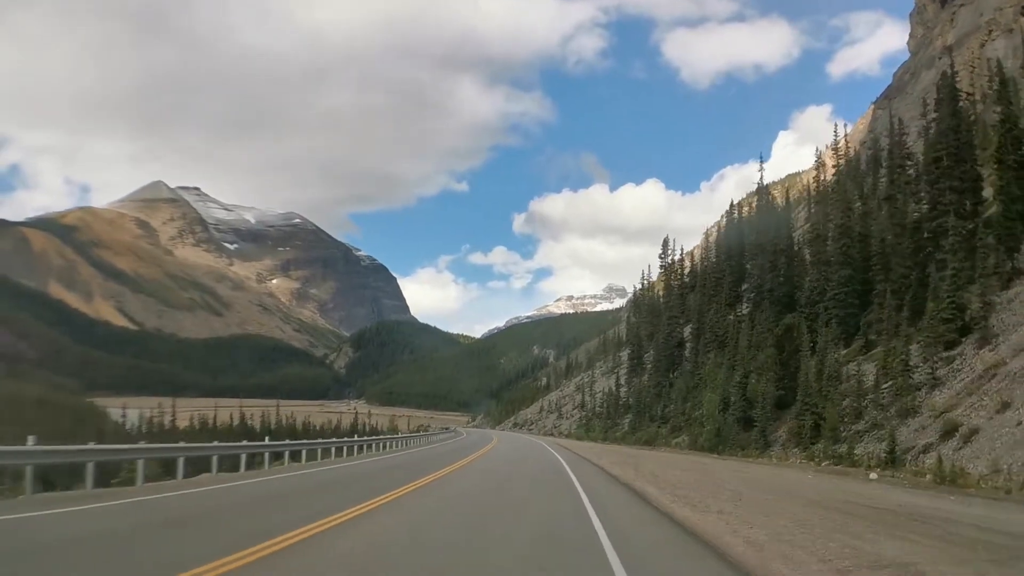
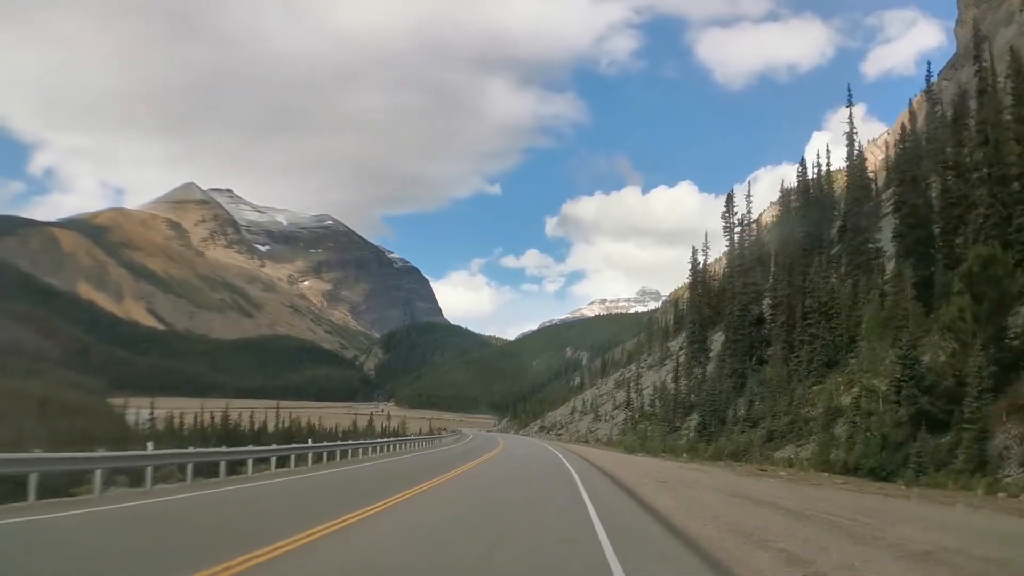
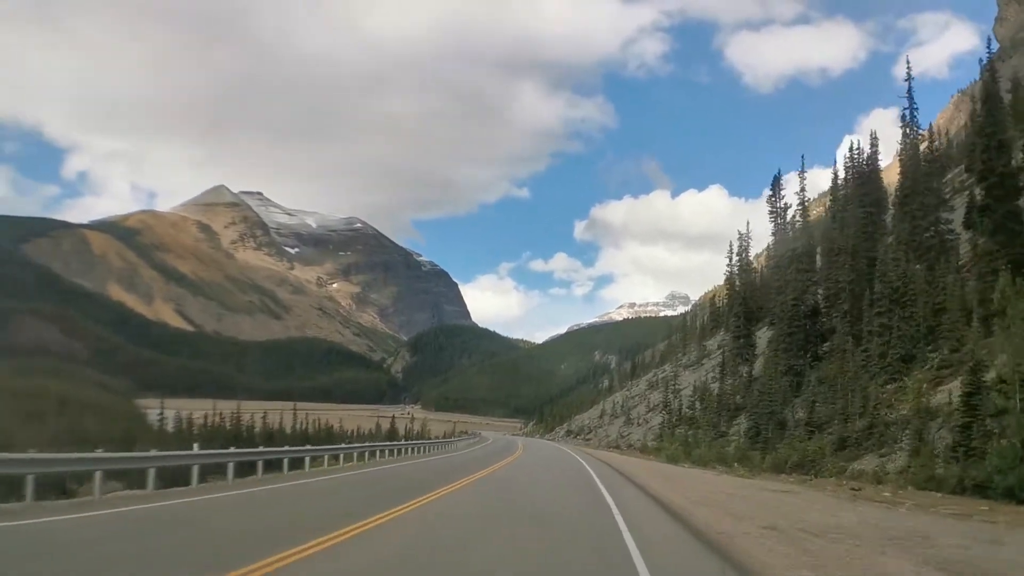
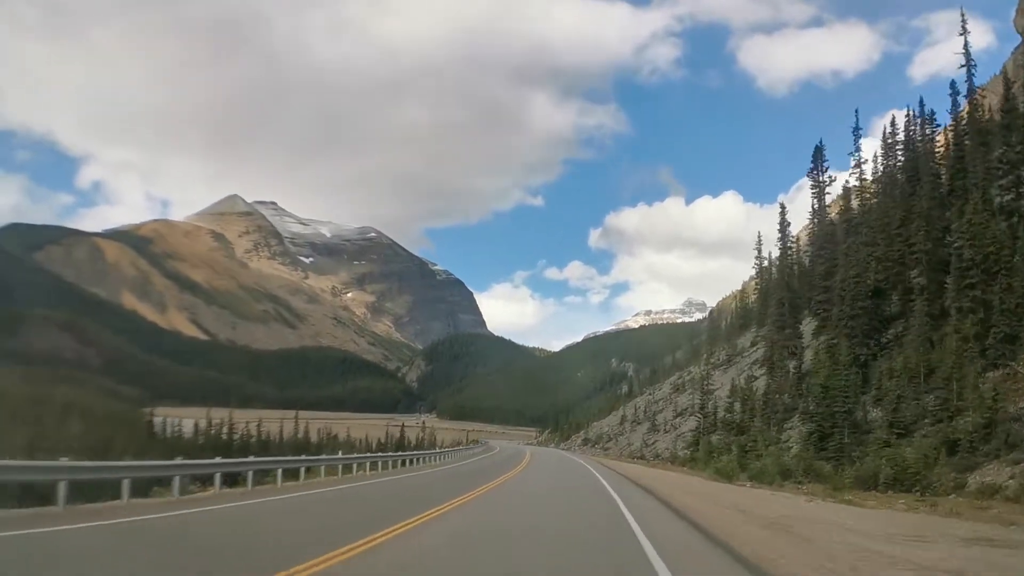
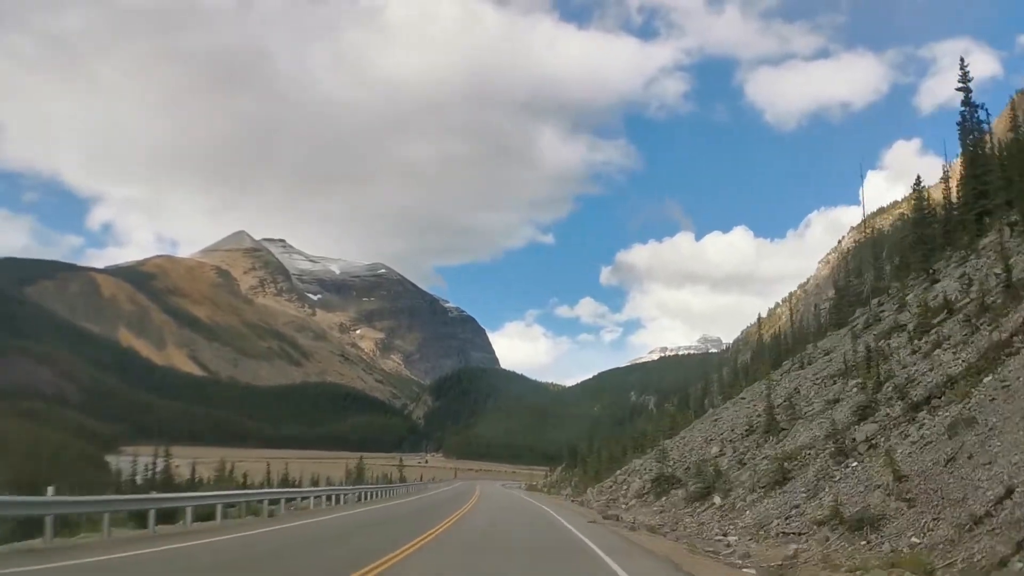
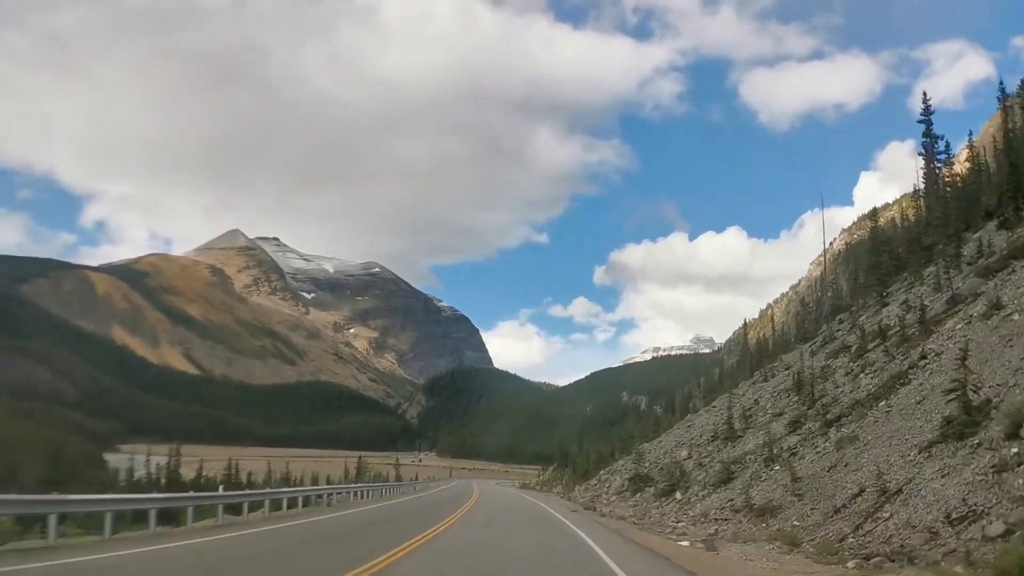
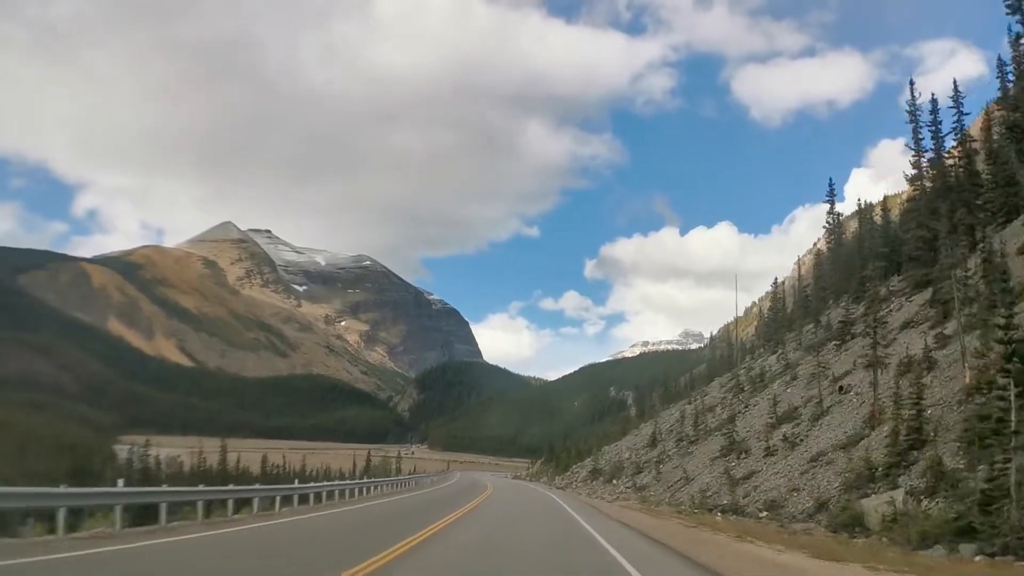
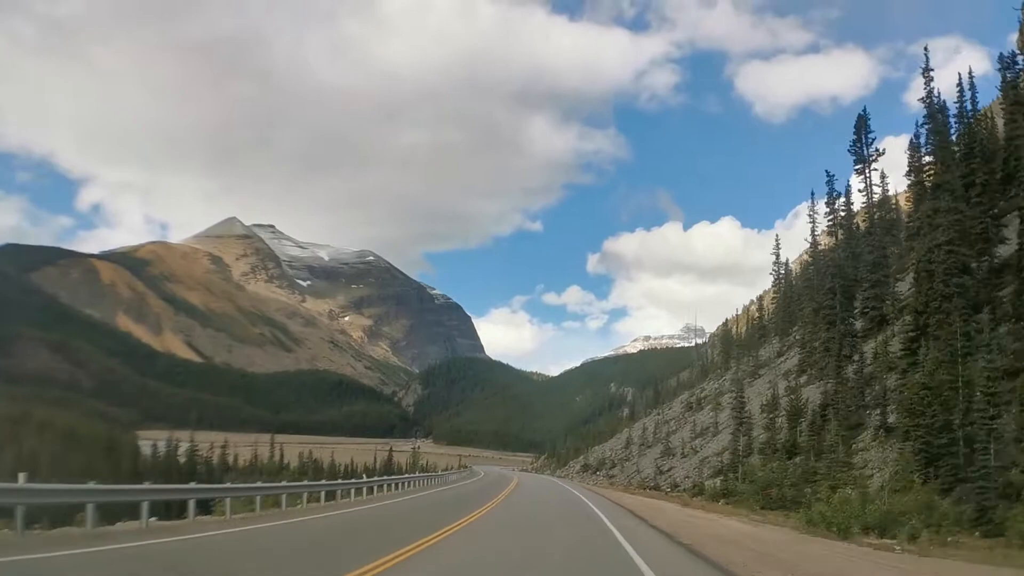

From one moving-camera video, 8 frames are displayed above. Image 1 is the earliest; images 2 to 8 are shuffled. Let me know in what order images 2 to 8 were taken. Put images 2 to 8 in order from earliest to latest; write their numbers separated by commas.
2, 3, 4, 8, 7, 6, 5
